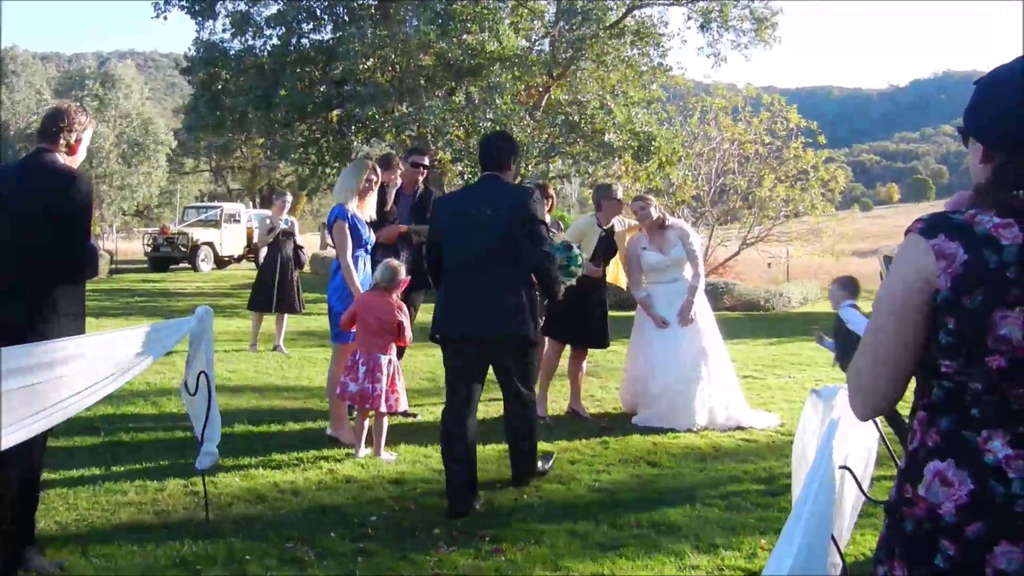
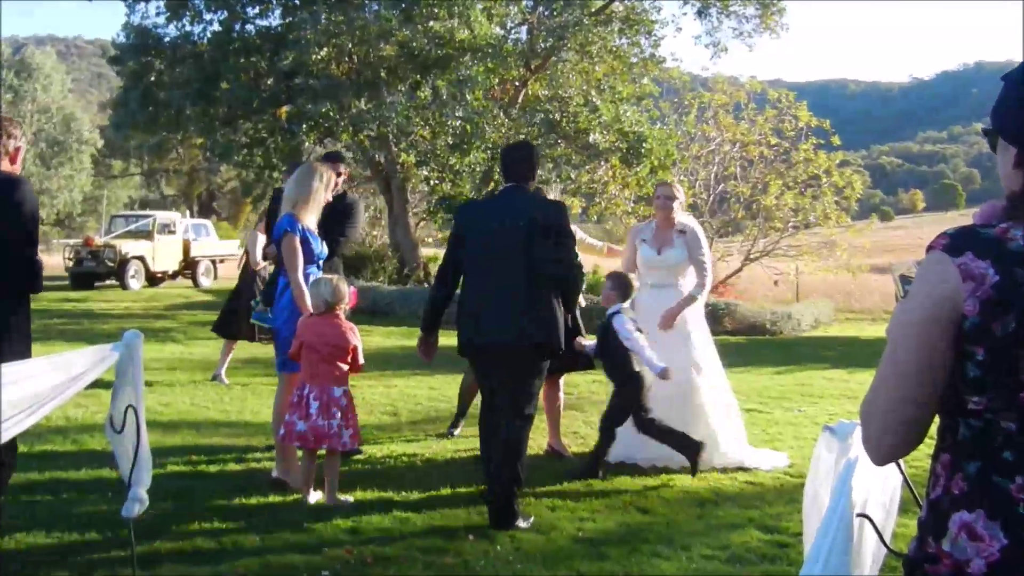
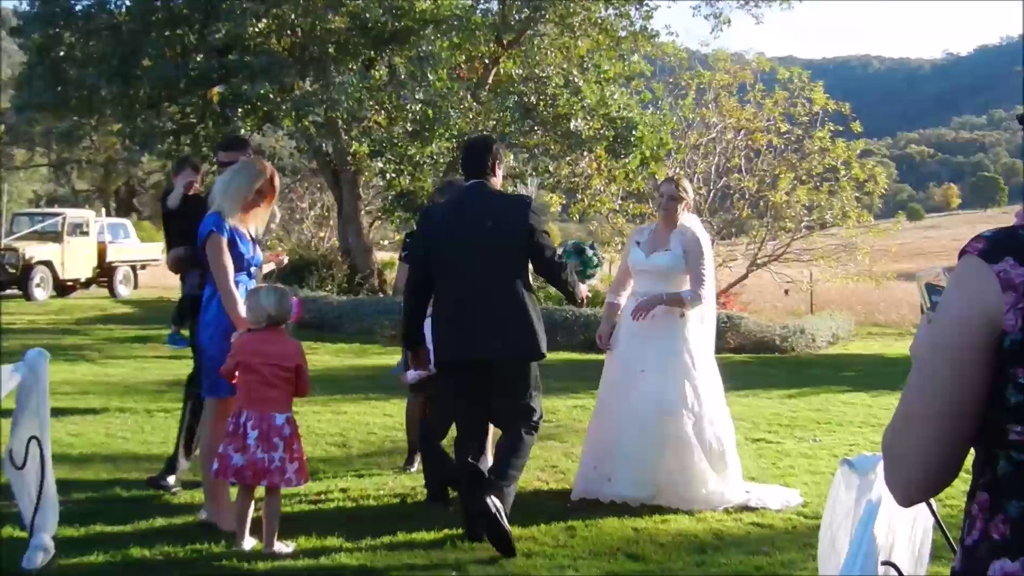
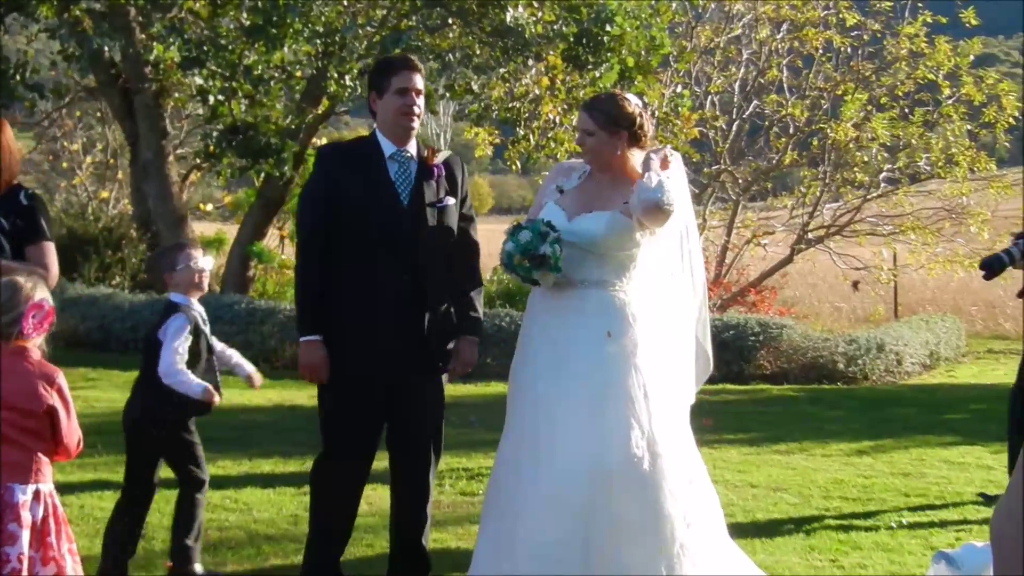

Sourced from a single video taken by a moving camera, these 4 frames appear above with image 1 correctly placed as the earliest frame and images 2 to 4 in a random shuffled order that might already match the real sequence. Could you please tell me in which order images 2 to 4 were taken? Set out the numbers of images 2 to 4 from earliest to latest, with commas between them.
2, 3, 4
